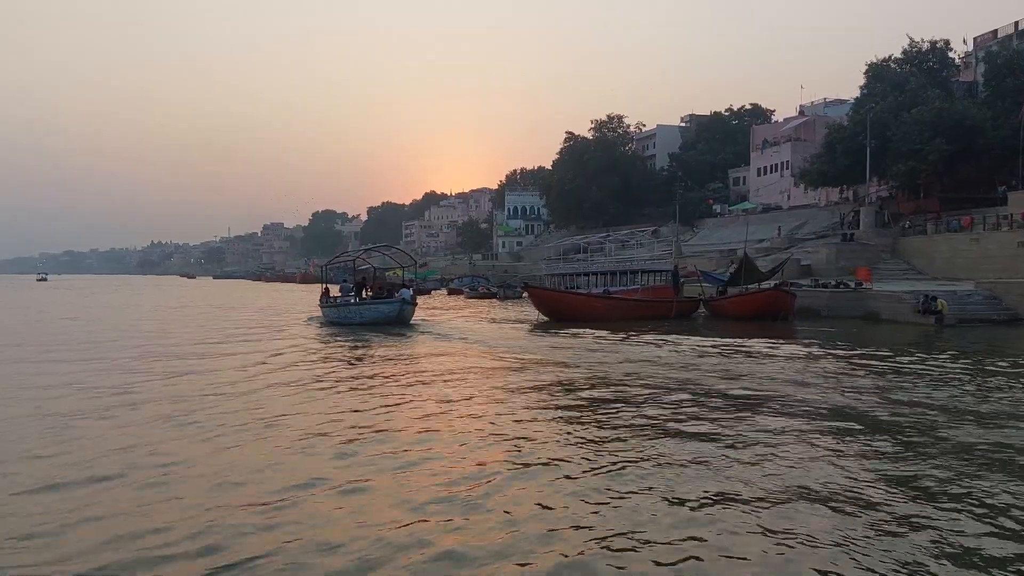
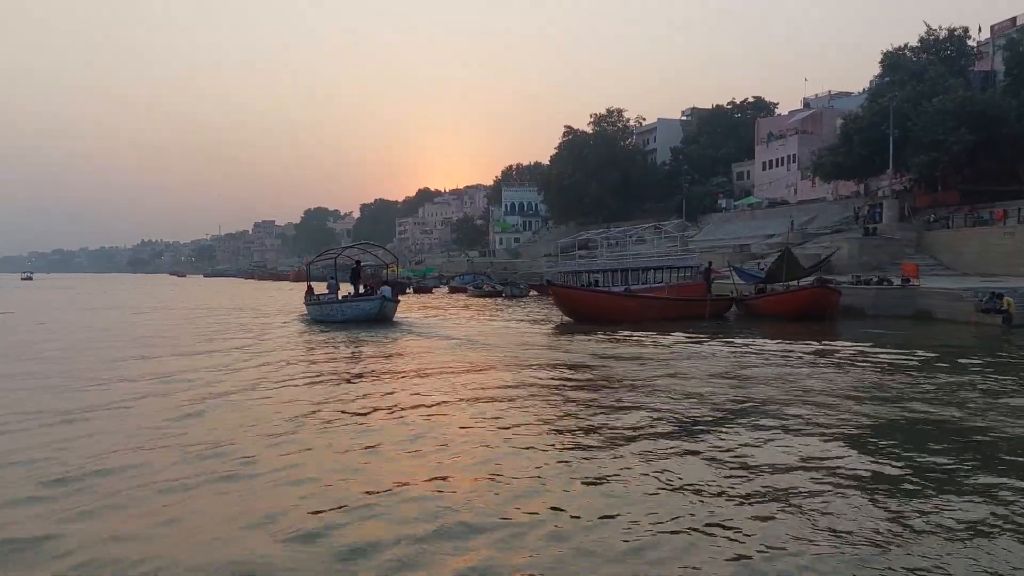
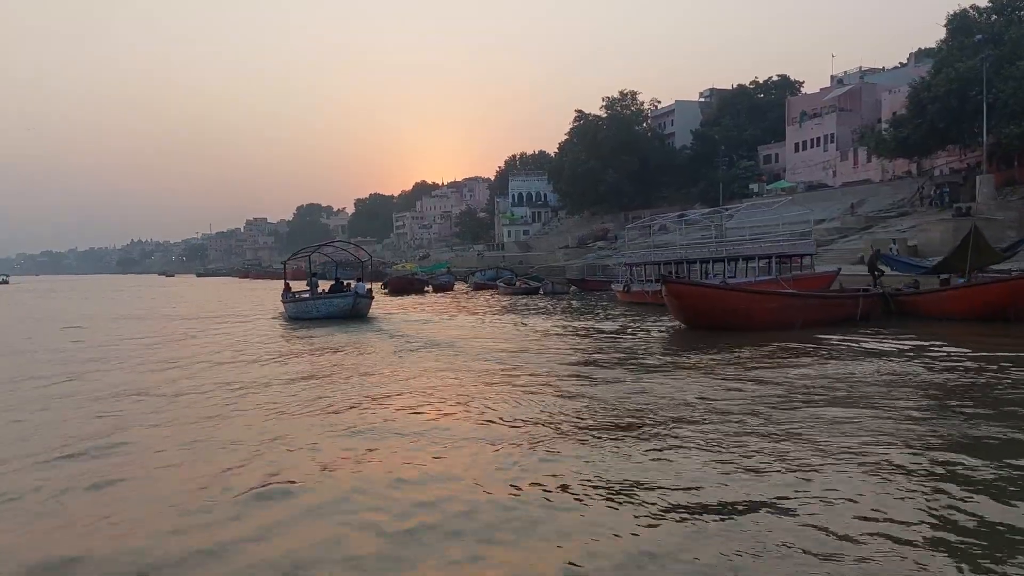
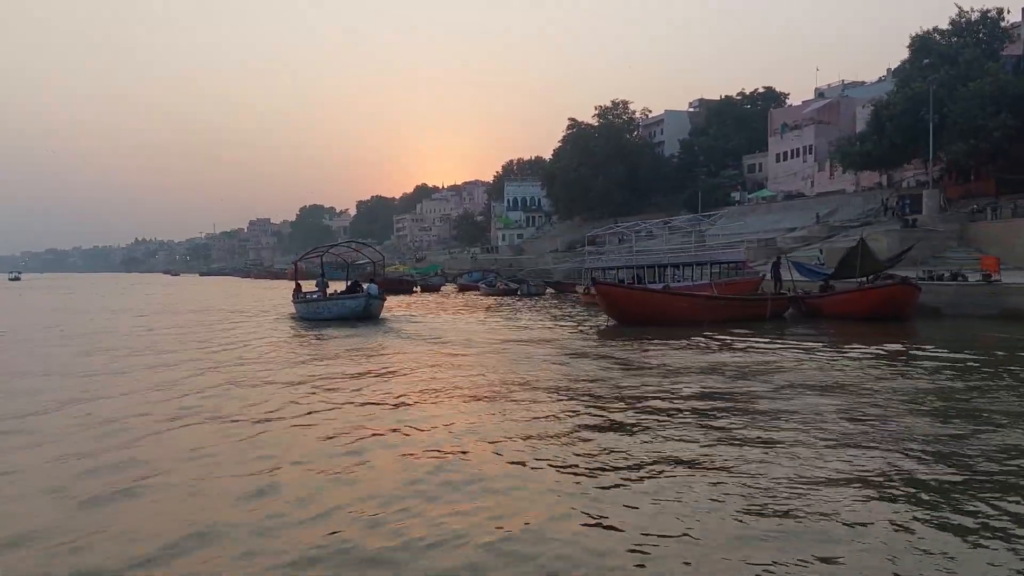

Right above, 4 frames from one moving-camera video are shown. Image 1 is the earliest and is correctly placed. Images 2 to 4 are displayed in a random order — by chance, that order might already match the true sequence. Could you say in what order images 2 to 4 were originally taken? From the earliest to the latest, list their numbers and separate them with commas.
2, 4, 3
